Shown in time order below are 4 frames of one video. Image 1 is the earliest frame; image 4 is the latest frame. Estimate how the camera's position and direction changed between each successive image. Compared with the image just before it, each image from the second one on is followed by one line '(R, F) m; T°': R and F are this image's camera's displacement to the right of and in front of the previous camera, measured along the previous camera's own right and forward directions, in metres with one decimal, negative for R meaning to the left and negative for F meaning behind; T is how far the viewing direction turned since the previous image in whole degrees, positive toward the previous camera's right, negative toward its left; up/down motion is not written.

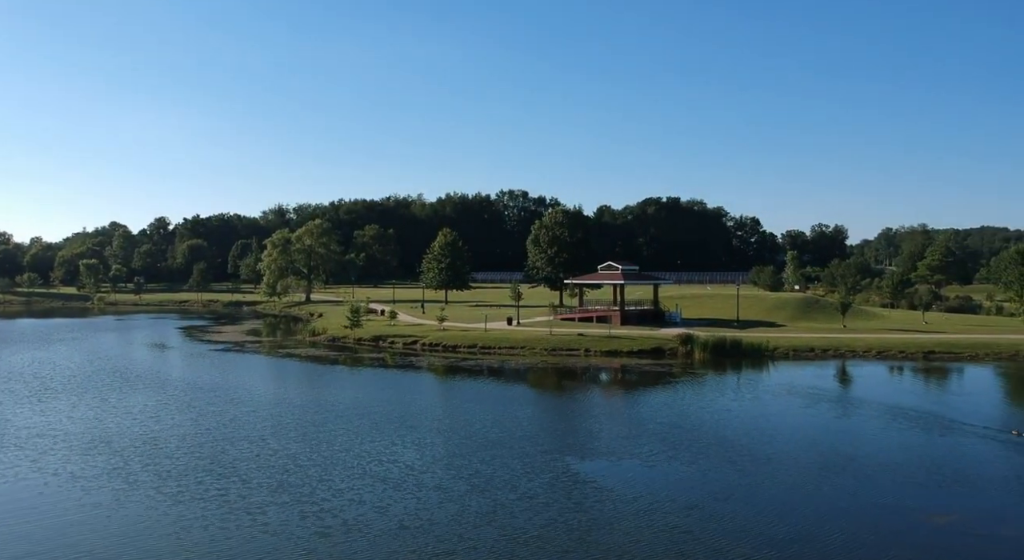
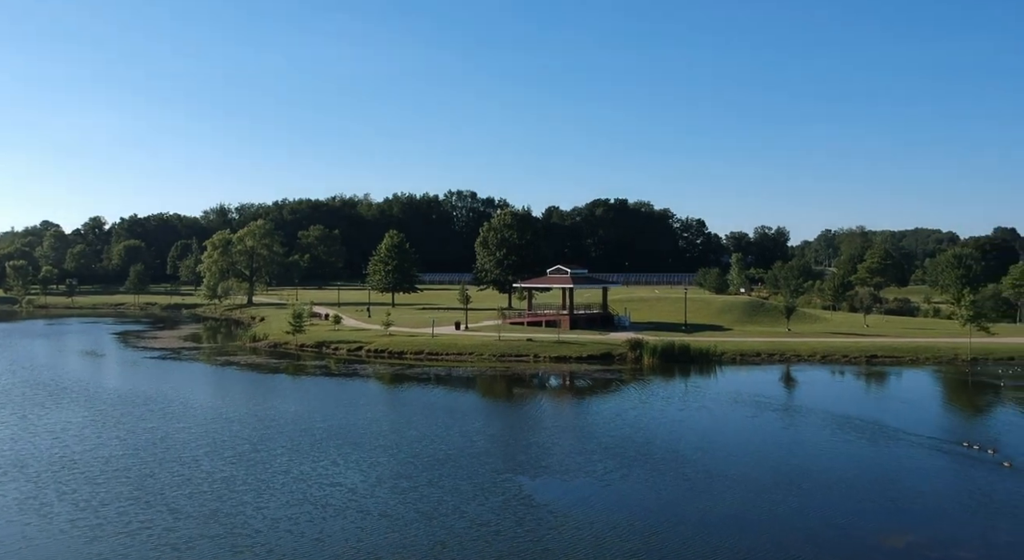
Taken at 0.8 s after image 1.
(0.0, +0.9) m; +3°
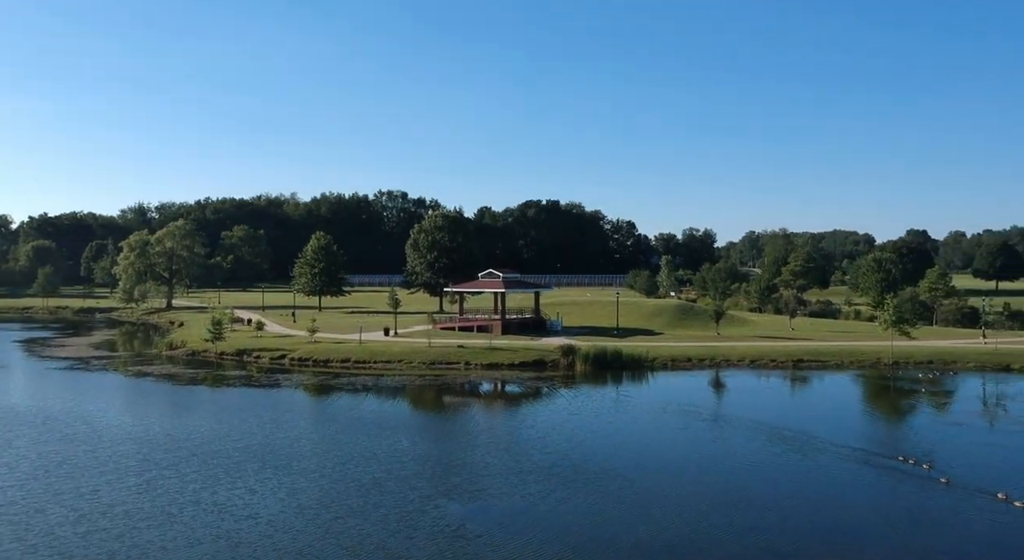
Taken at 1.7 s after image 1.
(0.0, +1.2) m; +4°
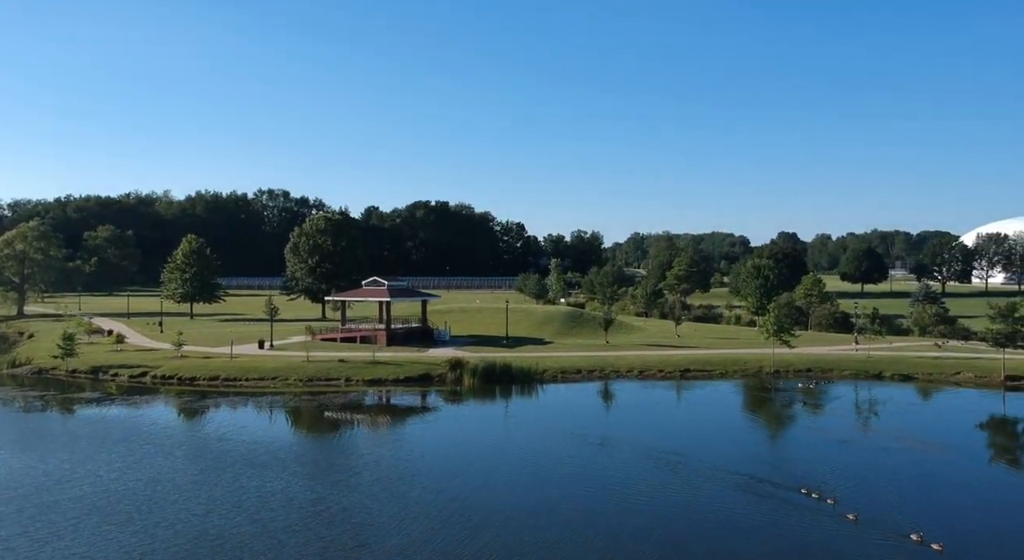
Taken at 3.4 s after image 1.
(+0.2, +2.2) m; +7°
